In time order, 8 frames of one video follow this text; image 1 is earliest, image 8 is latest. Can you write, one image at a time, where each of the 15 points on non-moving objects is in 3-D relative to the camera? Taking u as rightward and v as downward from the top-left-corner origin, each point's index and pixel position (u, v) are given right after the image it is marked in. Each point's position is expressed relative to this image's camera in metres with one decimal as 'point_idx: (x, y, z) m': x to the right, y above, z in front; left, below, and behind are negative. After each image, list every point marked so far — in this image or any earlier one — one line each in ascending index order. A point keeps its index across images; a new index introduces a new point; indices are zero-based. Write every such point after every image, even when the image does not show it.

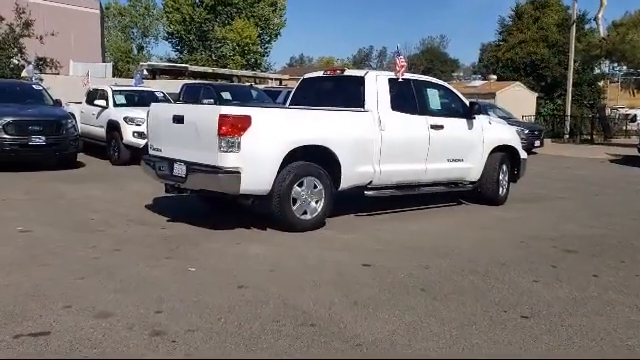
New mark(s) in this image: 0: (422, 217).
0: (+1.7, -0.6, +9.8) m
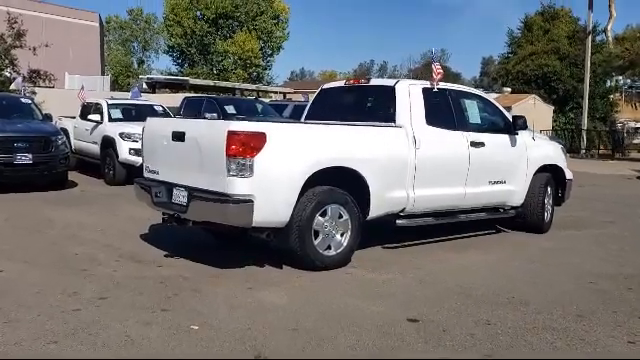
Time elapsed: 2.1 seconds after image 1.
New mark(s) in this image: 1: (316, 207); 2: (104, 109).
0: (+2.1, -1.0, +8.4) m
1: (-0.1, -0.3, +6.9) m
2: (-5.8, +1.9, +15.6) m
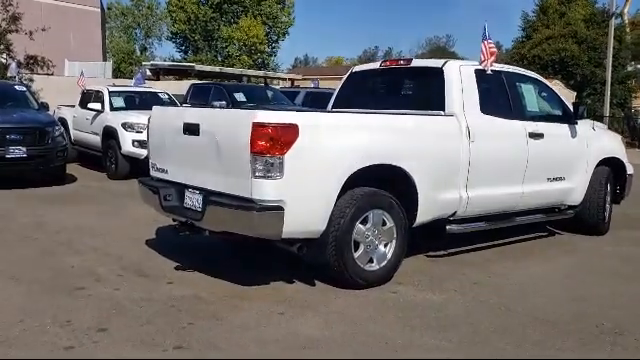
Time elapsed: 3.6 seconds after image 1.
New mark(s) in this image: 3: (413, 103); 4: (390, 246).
0: (+2.5, -1.0, +7.3) m
1: (+0.4, -0.3, +5.7) m
2: (-5.4, +2.1, +14.5) m
3: (+1.2, +0.9, +7.2) m
4: (+0.7, -0.7, +6.1) m
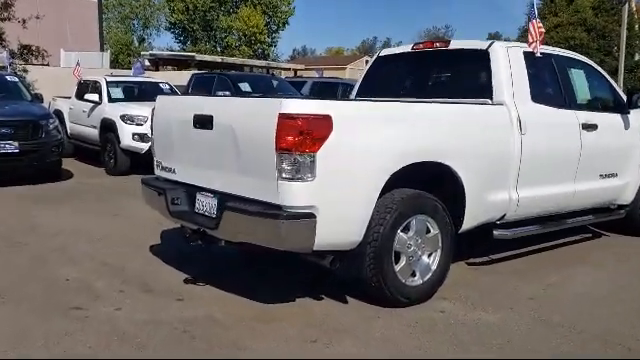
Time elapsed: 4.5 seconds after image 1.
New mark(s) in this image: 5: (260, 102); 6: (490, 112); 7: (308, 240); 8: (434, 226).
0: (+2.8, -1.0, +6.4) m
1: (+0.7, -0.3, +4.9) m
2: (-5.1, +2.2, +13.6) m
3: (+1.5, +1.0, +6.3) m
4: (+1.0, -0.7, +5.3) m
5: (-0.5, +0.6, +4.6) m
6: (+1.7, +0.7, +5.6) m
7: (-0.1, -0.5, +4.4) m
8: (+1.0, -0.4, +5.2) m
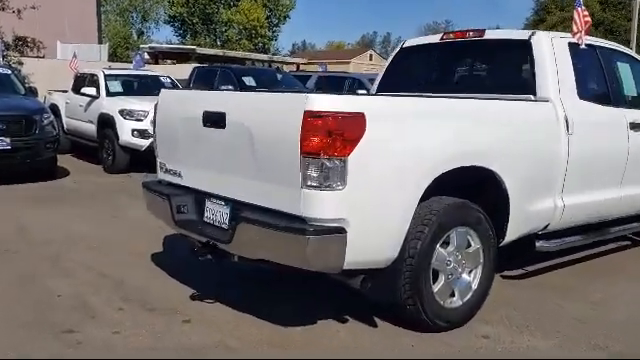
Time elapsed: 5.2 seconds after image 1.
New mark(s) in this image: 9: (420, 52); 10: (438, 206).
0: (+3.0, -1.0, +5.8) m
1: (+0.9, -0.4, +4.3) m
2: (-4.9, +2.2, +12.9) m
3: (+1.7, +0.9, +5.7) m
4: (+1.2, -0.8, +4.6) m
5: (-0.3, +0.6, +4.0) m
6: (+1.9, +0.6, +5.0) m
7: (+0.1, -0.5, +3.8) m
8: (+1.2, -0.5, +4.6) m
9: (+1.1, +1.4, +6.4) m
10: (+0.9, -0.2, +4.3) m
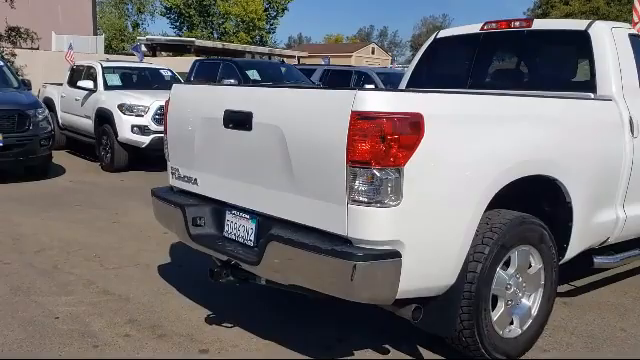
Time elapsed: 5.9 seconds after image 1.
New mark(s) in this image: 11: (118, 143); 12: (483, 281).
0: (+3.3, -1.1, +5.3) m
1: (+1.1, -0.5, +3.7) m
2: (-4.7, +2.3, +12.2) m
3: (+1.9, +0.9, +5.1) m
4: (+1.5, -0.8, +4.0) m
5: (0.0, +0.5, +3.4) m
6: (+2.1, +0.5, +4.4) m
7: (+0.4, -0.6, +3.2) m
8: (+1.5, -0.5, +4.0) m
9: (+1.4, +1.4, +5.7) m
10: (+1.2, -0.3, +3.7) m
11: (-3.9, +0.7, +11.1) m
12: (+1.0, -0.6, +3.6) m
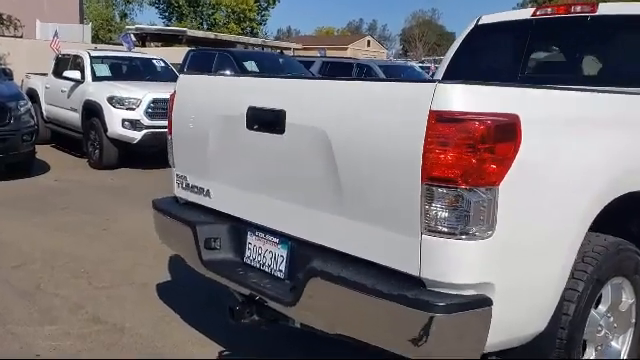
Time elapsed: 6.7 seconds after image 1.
0: (+3.5, -1.2, +4.6) m
1: (+1.4, -0.6, +2.9) m
2: (-4.6, +2.3, +11.4) m
3: (+2.2, +0.8, +4.3) m
4: (+1.8, -0.9, +3.3) m
5: (+0.3, +0.4, +2.6) m
6: (+2.4, +0.5, +3.7) m
7: (+0.7, -0.7, +2.5) m
8: (+1.8, -0.6, +3.3) m
9: (+1.6, +1.3, +5.0) m
10: (+1.4, -0.4, +3.0) m
11: (-3.8, +0.7, +10.3) m
12: (+1.3, -0.7, +2.9) m
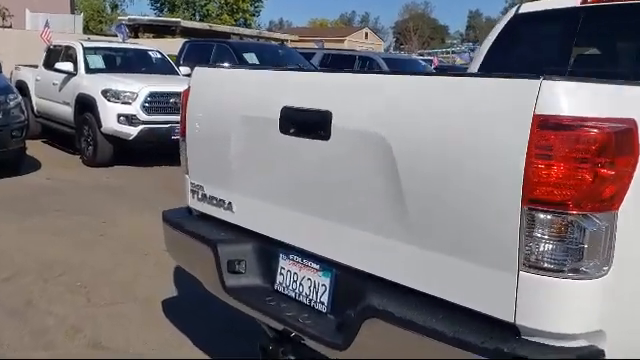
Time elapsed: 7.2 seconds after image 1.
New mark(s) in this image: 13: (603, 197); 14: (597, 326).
0: (+3.7, -1.2, +4.1) m
1: (+1.6, -0.6, +2.4) m
2: (-4.5, +2.3, +10.8) m
3: (+2.4, +0.7, +3.9) m
4: (+2.0, -1.0, +2.8) m
5: (+0.5, +0.3, +2.1) m
6: (+2.6, +0.4, +3.2) m
7: (+0.9, -0.8, +2.0) m
8: (+2.0, -0.7, +2.8) m
9: (+1.8, +1.2, +4.5) m
10: (+1.6, -0.4, +2.5) m
11: (-3.7, +0.8, +9.7) m
12: (+1.5, -0.8, +2.4) m
13: (+0.9, 0.0, +1.9) m
14: (+0.9, -0.5, +1.9) m
